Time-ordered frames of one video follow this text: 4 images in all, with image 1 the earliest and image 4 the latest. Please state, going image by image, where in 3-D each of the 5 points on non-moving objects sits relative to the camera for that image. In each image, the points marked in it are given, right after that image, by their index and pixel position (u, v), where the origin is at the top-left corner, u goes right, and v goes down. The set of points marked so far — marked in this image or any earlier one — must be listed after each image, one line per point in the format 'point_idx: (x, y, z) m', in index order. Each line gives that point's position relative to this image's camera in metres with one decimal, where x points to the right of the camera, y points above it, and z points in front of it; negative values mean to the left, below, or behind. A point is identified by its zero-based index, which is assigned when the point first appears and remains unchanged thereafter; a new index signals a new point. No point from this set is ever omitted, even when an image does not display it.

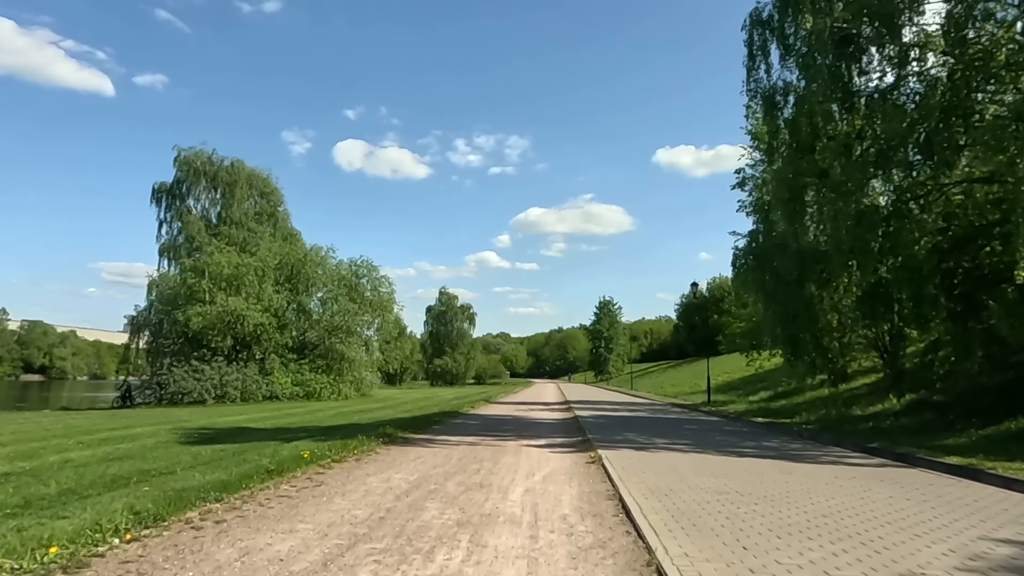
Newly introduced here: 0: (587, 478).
0: (+1.0, -2.5, +9.9) m
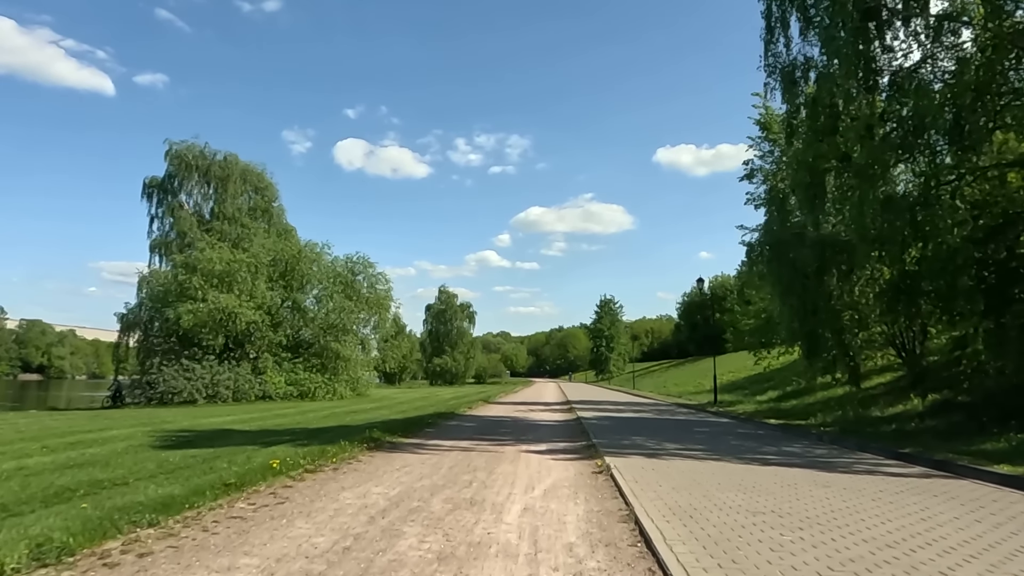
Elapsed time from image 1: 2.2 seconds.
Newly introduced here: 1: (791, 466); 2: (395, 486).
0: (+0.9, -2.3, +8.5) m
1: (+4.3, -2.7, +11.5) m
2: (-1.4, -2.4, +9.2) m
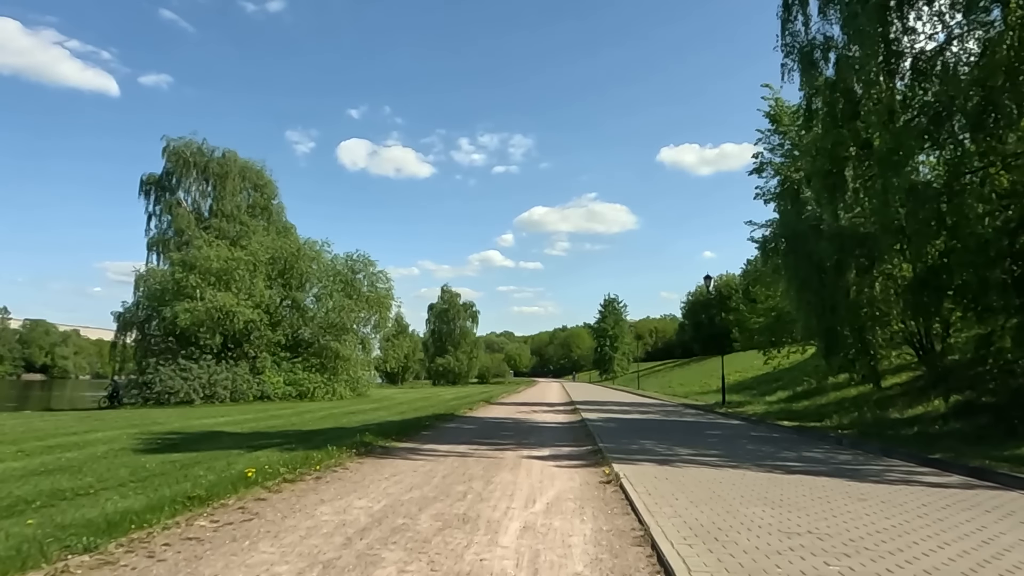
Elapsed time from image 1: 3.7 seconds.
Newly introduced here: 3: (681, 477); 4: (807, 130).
0: (+0.9, -2.2, +7.6) m
1: (+4.3, -2.6, +10.5) m
2: (-1.5, -2.3, +8.3) m
3: (+2.2, -2.5, +9.9) m
4: (+7.6, +4.0, +19.2) m
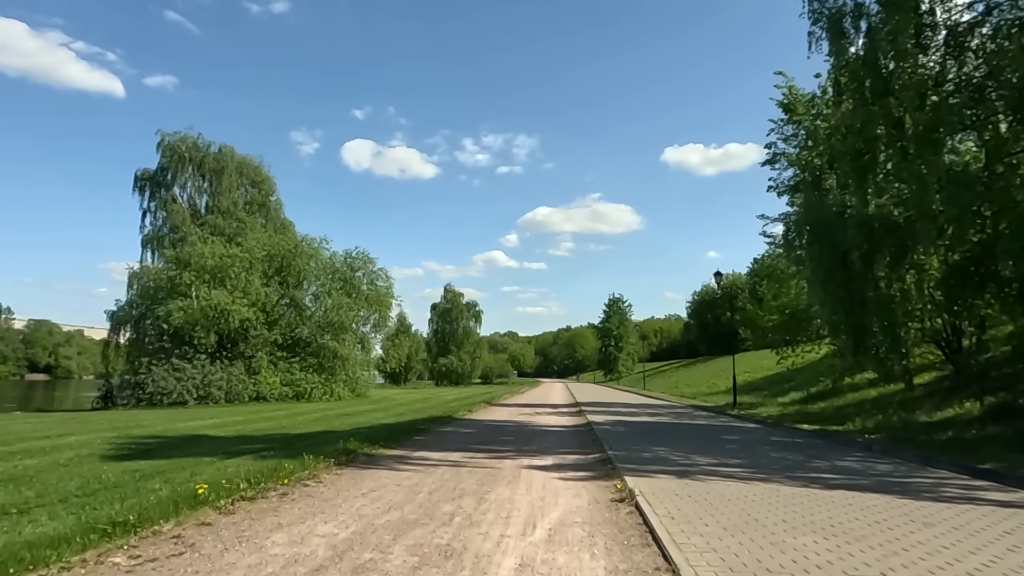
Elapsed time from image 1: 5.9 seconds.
0: (+0.9, -2.1, +6.2) m
1: (+4.3, -2.5, +9.1) m
2: (-1.5, -2.2, +6.9) m
3: (+2.2, -2.3, +8.5) m
4: (+7.6, +4.2, +17.8) m
